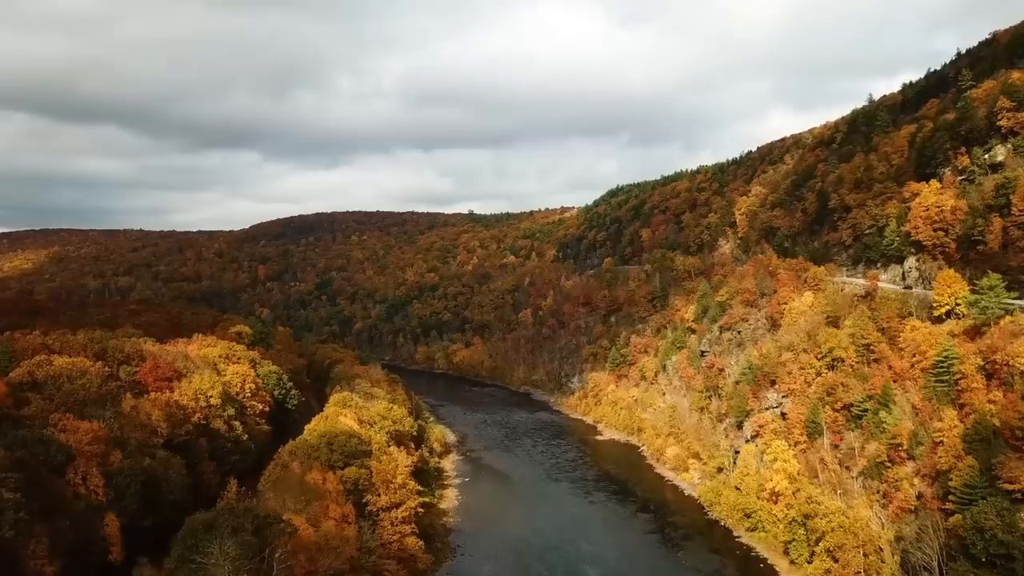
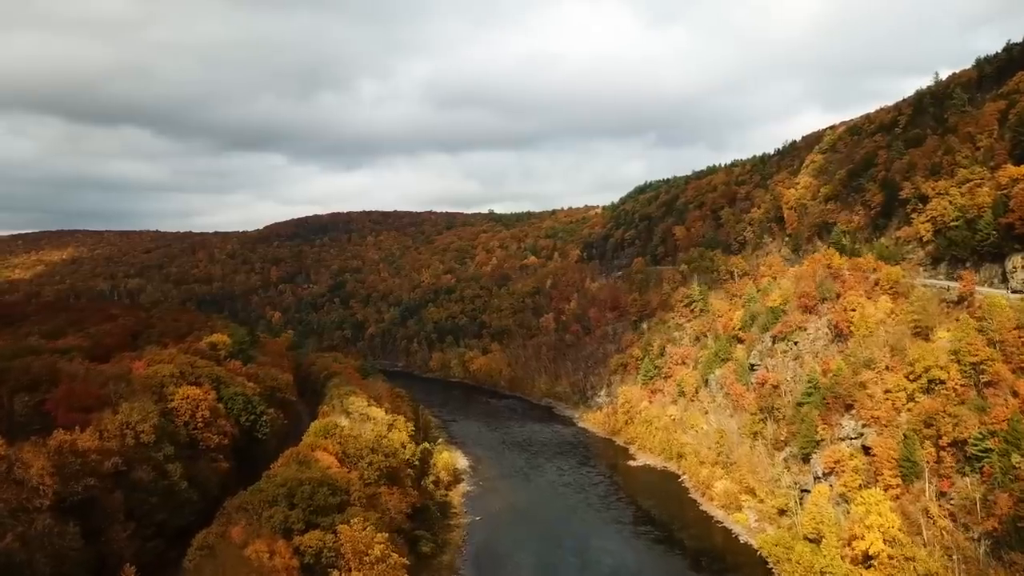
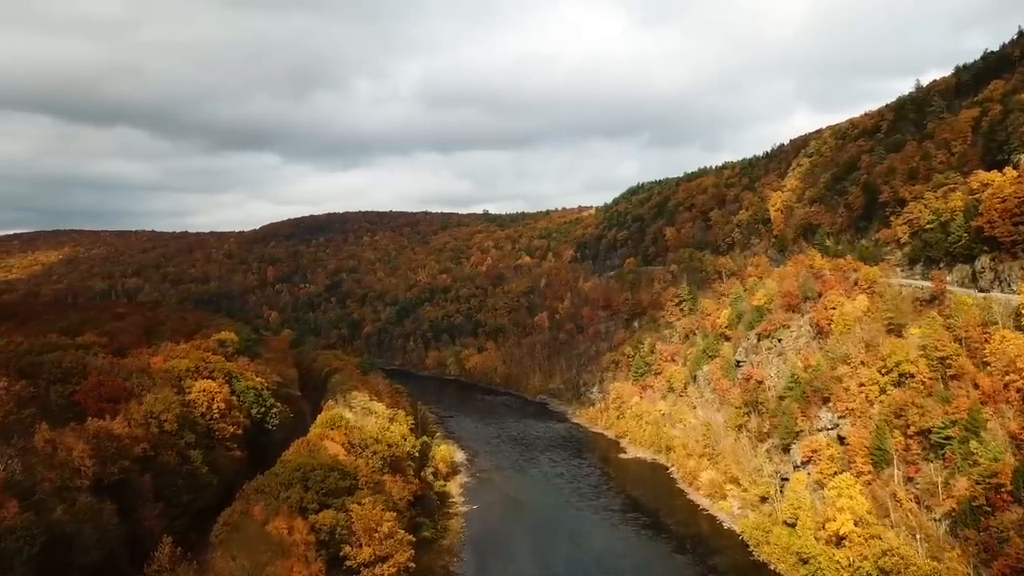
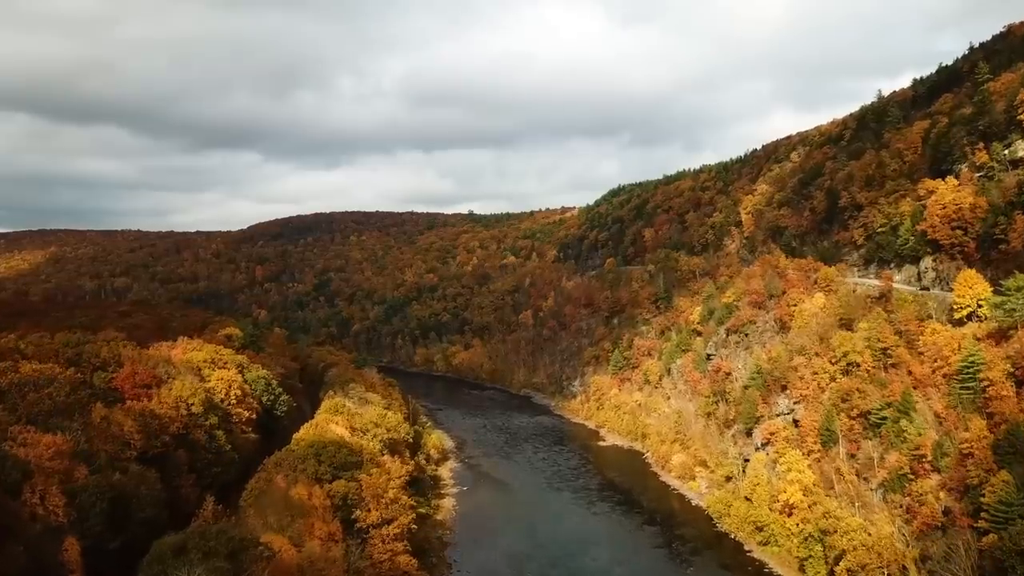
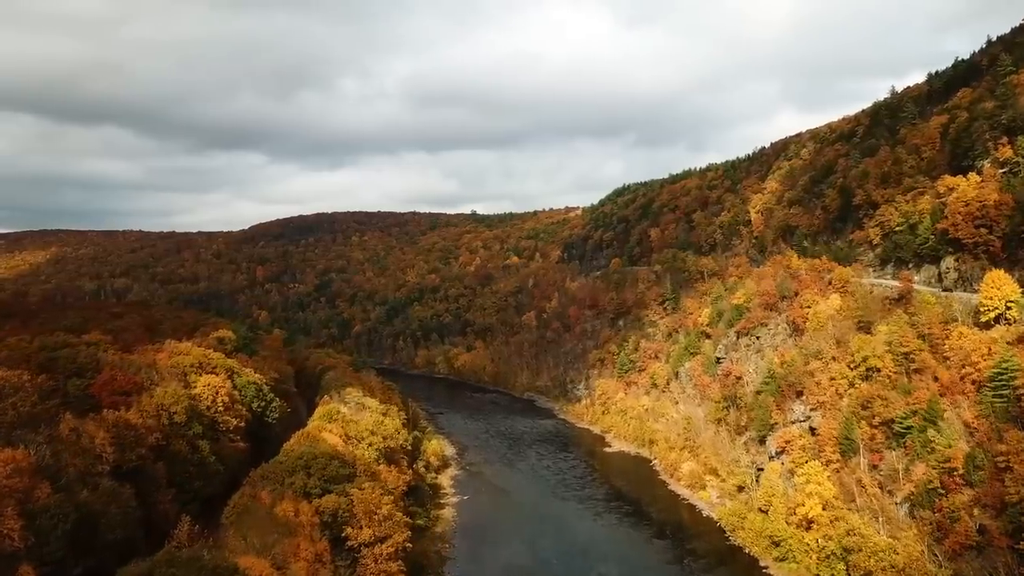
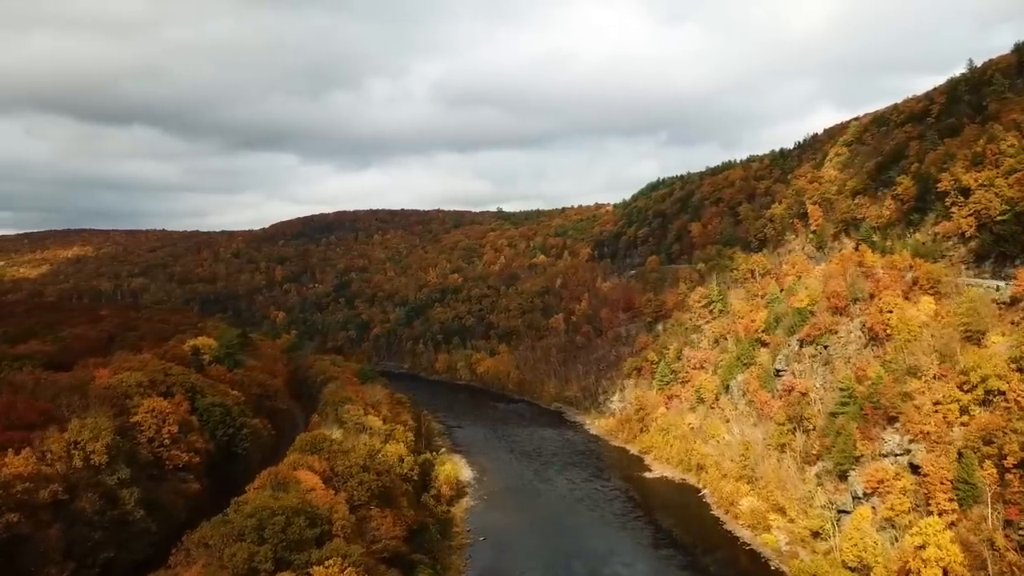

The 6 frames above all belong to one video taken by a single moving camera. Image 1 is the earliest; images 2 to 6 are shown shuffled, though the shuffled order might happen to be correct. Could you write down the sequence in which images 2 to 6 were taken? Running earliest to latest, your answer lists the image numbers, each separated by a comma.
4, 5, 3, 2, 6
